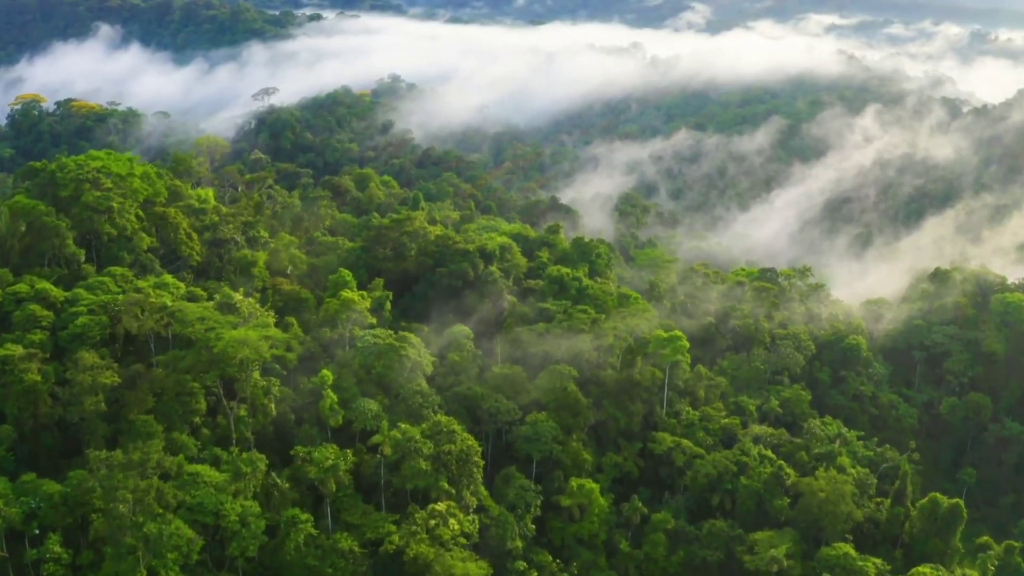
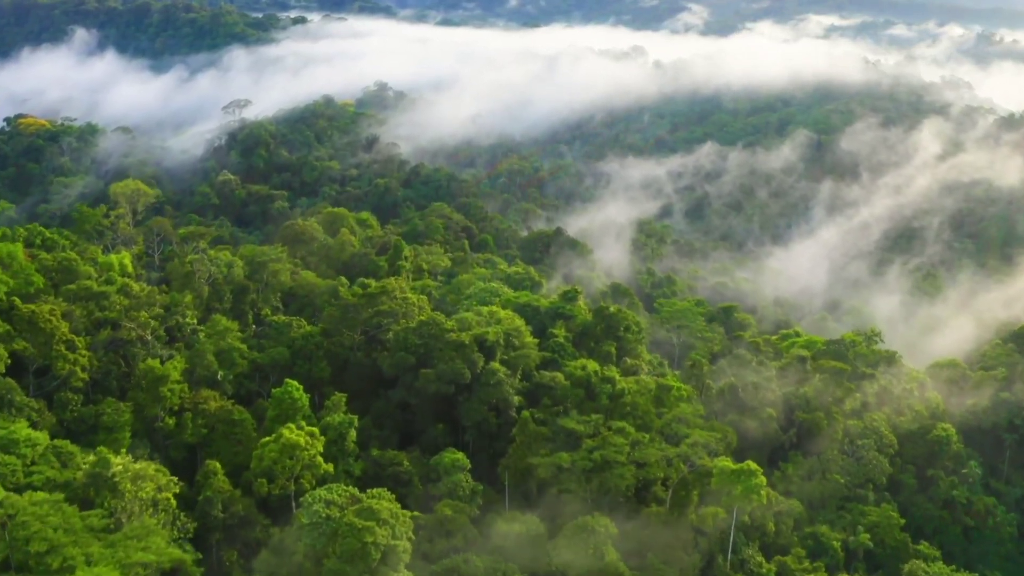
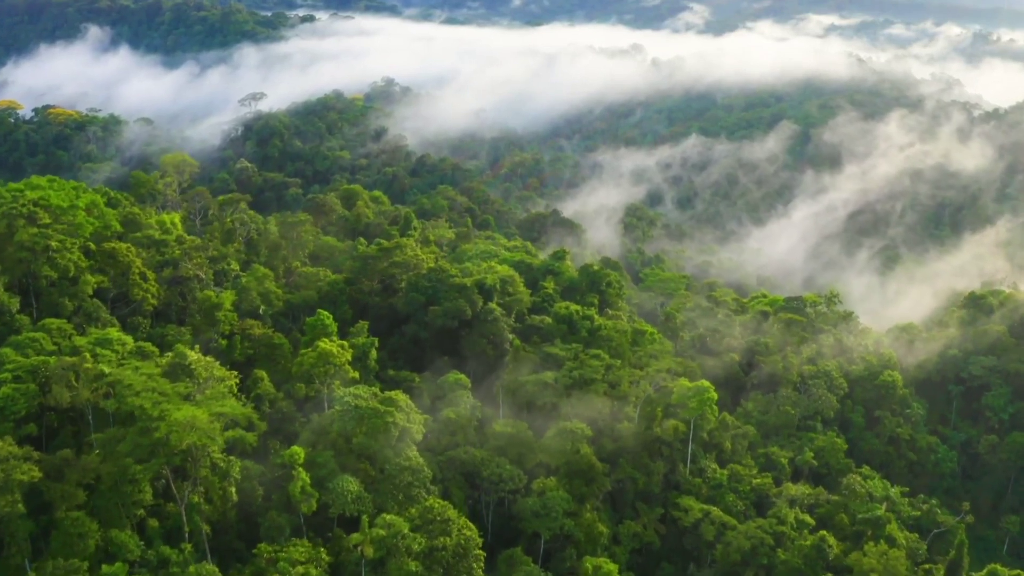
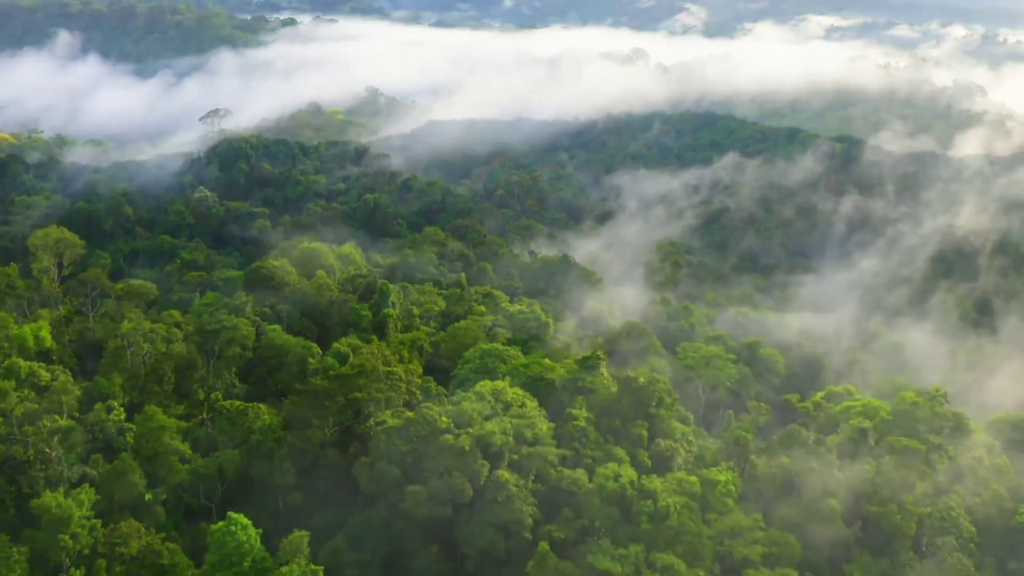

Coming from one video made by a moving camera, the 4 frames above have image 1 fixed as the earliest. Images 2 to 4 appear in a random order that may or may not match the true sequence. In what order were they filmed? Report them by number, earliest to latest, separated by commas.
3, 2, 4
